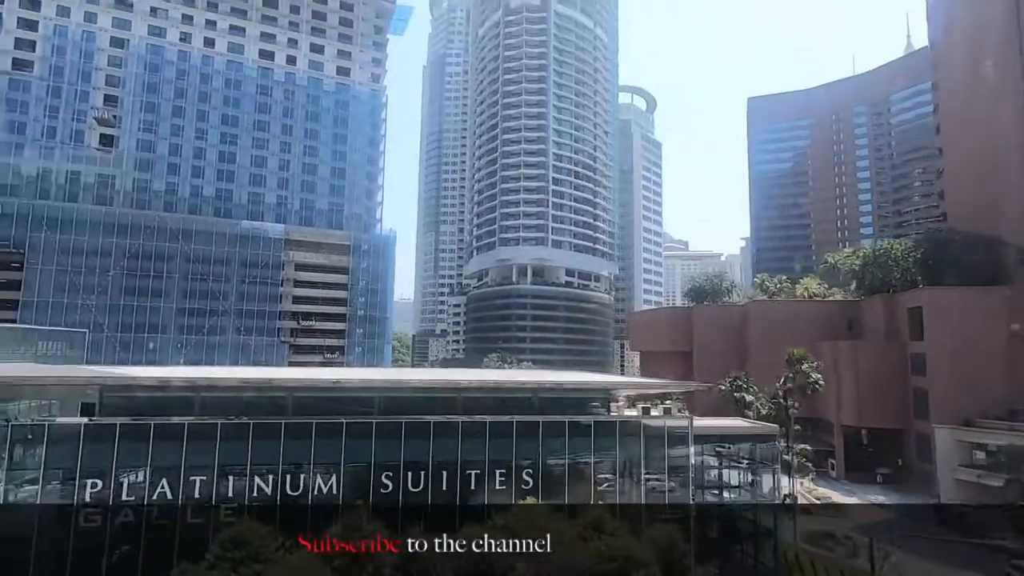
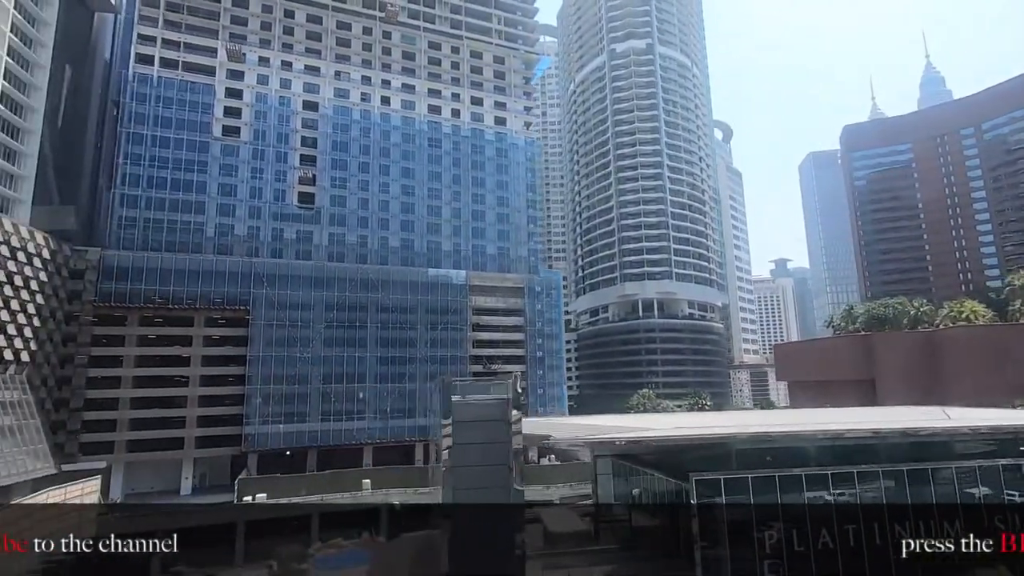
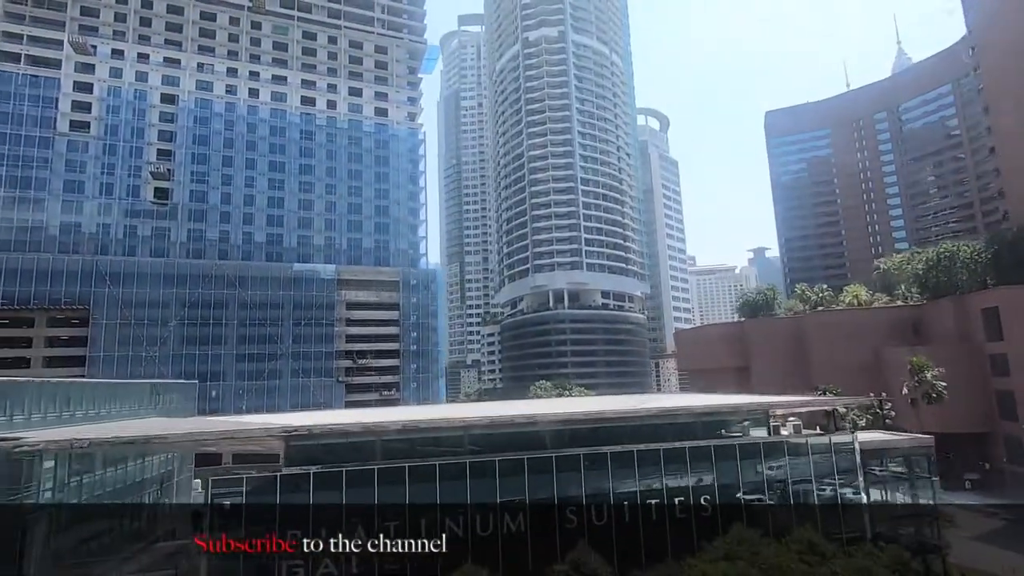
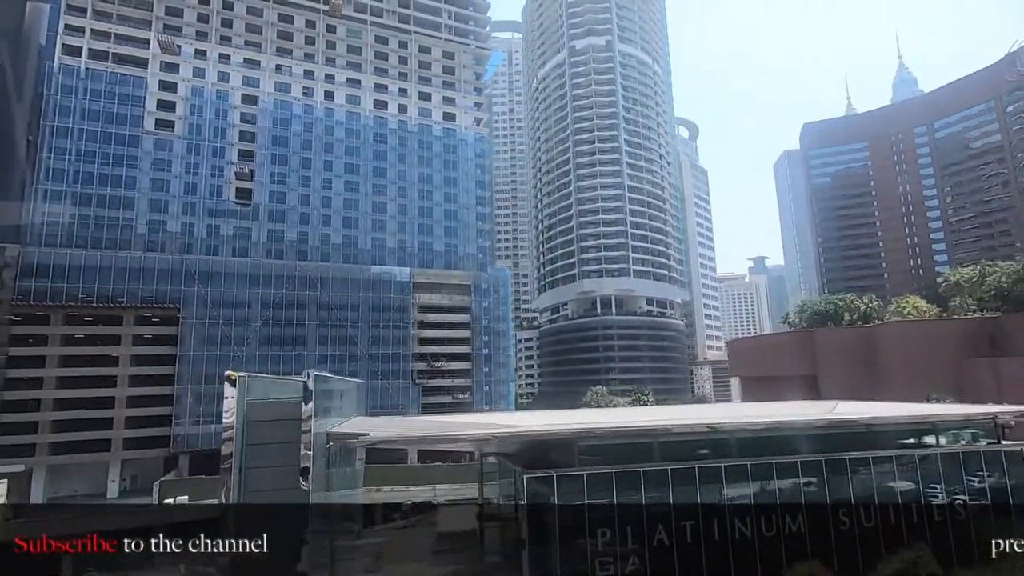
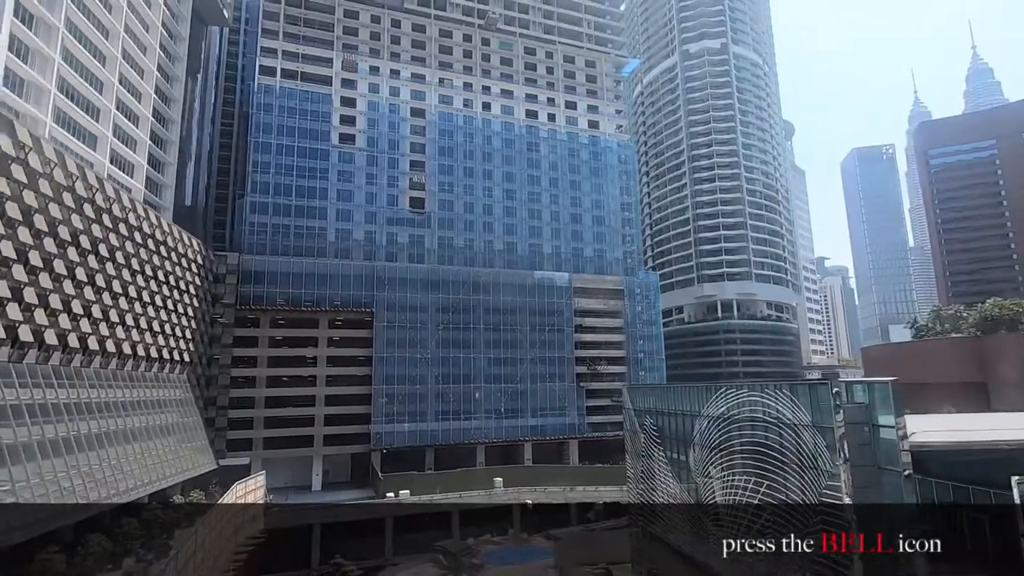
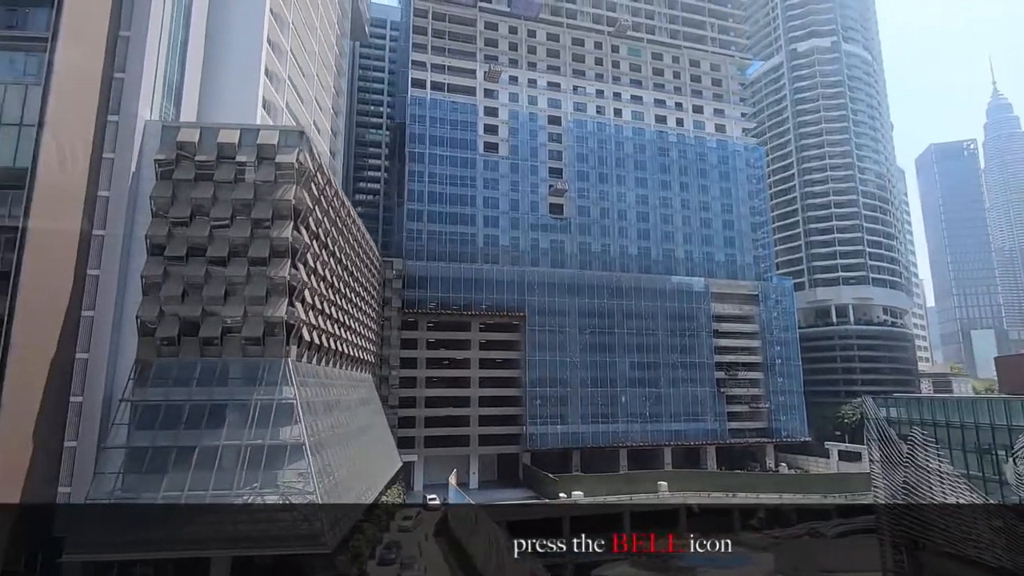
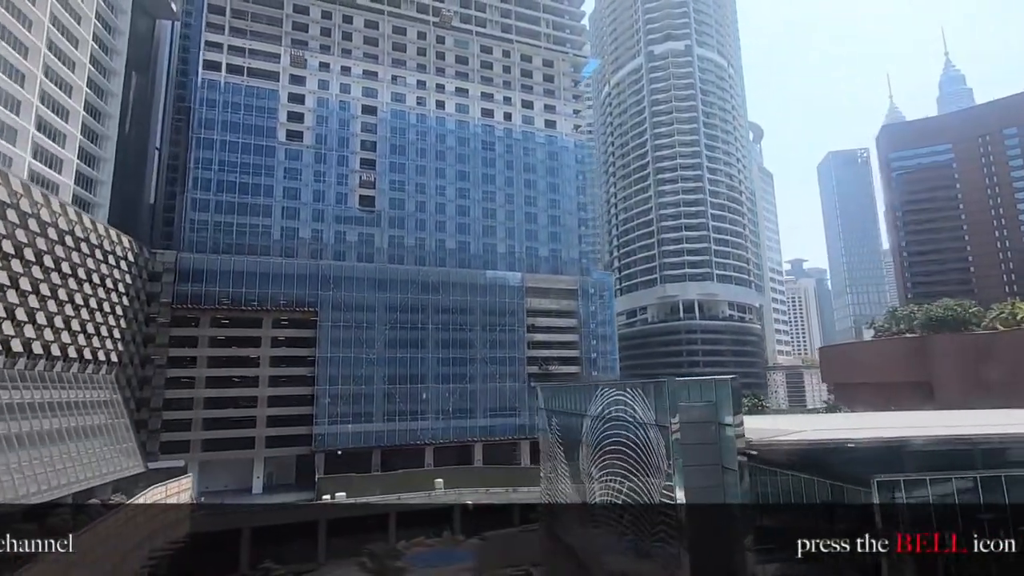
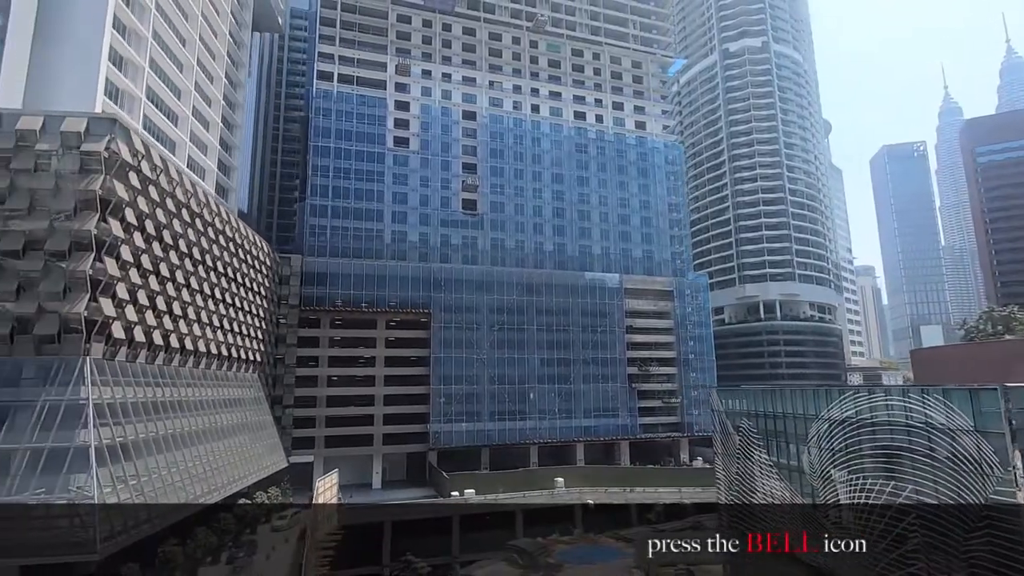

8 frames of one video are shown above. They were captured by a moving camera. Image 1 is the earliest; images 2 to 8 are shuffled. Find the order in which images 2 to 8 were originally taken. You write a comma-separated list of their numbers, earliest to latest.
3, 4, 2, 7, 5, 8, 6
